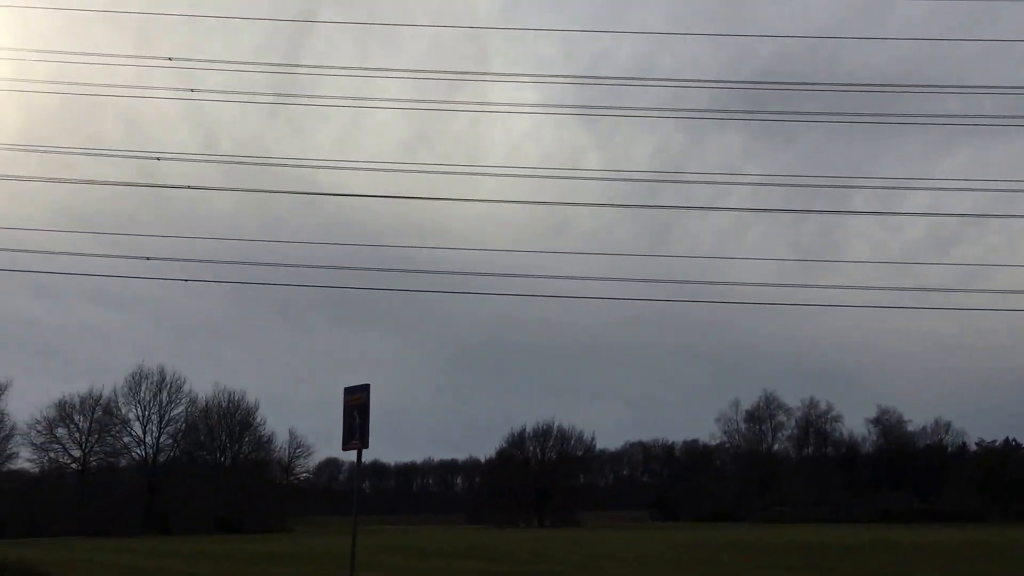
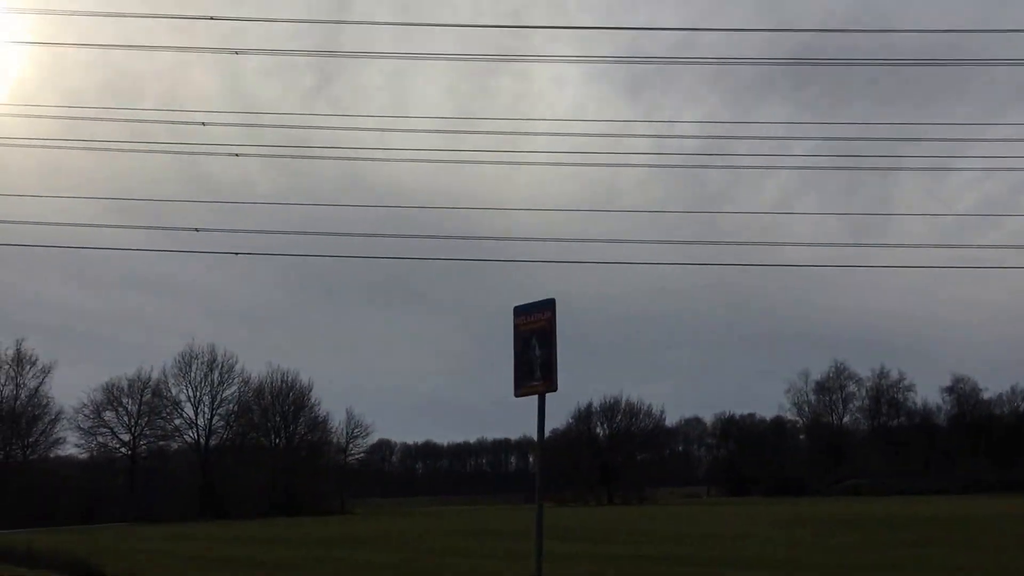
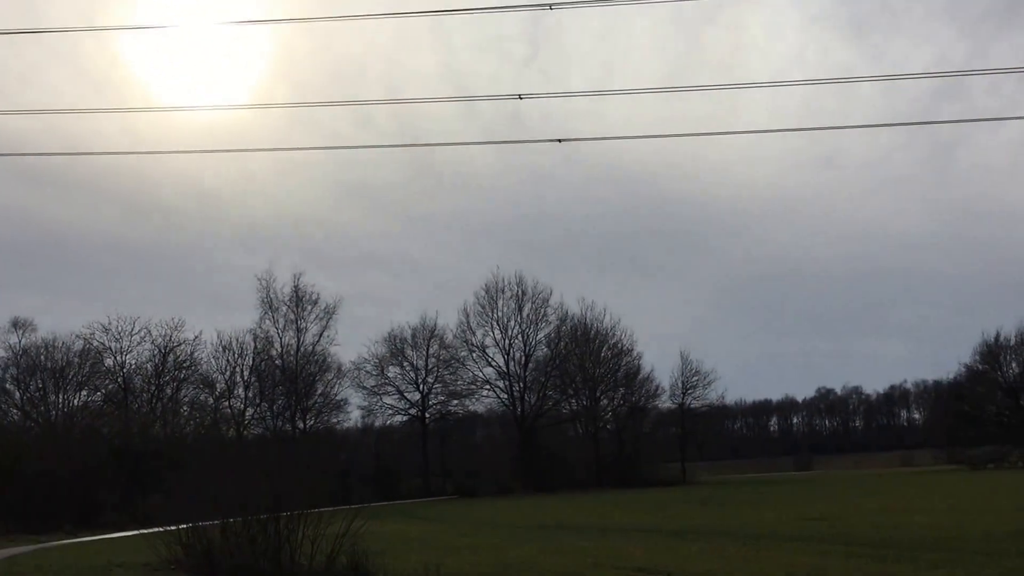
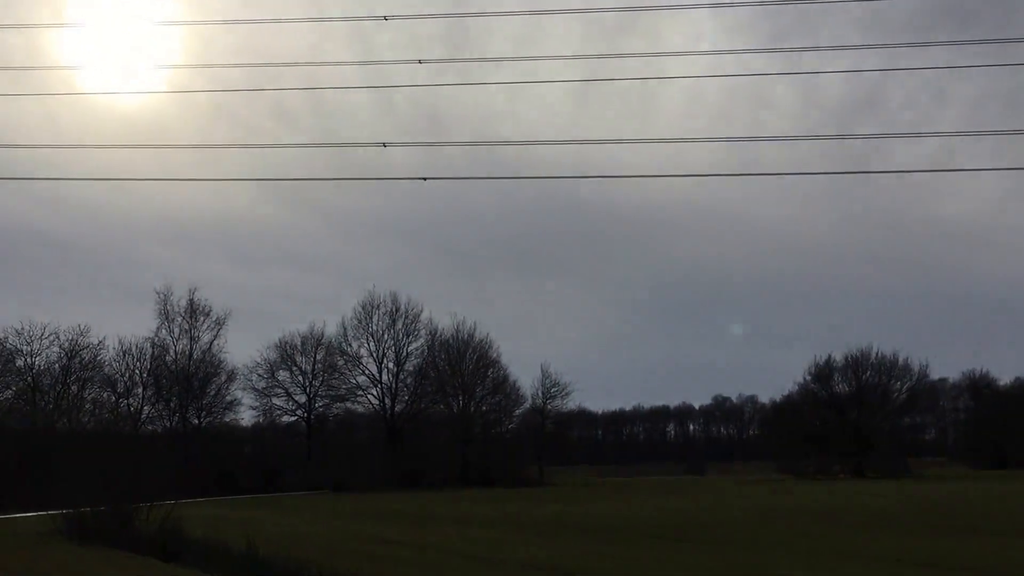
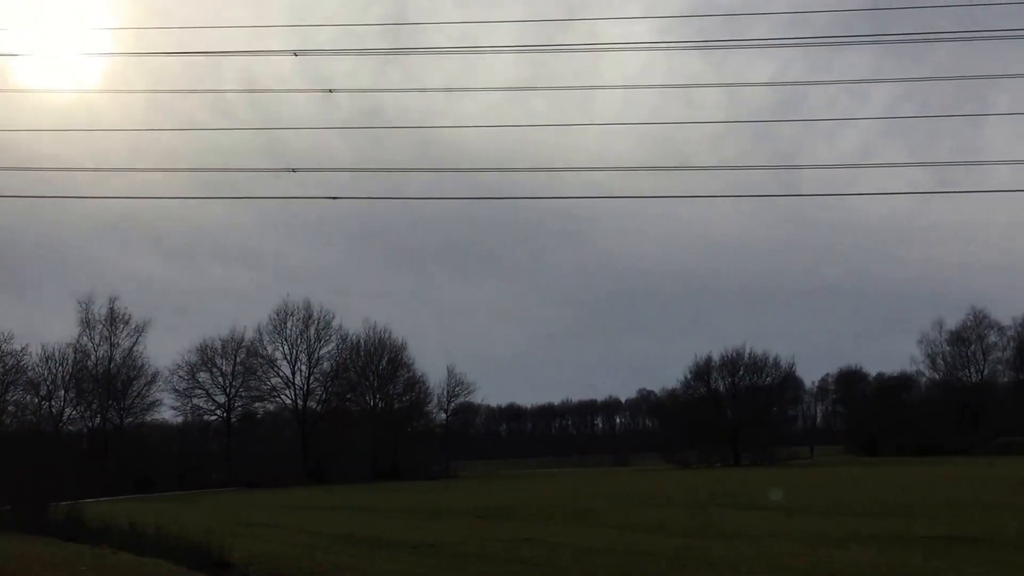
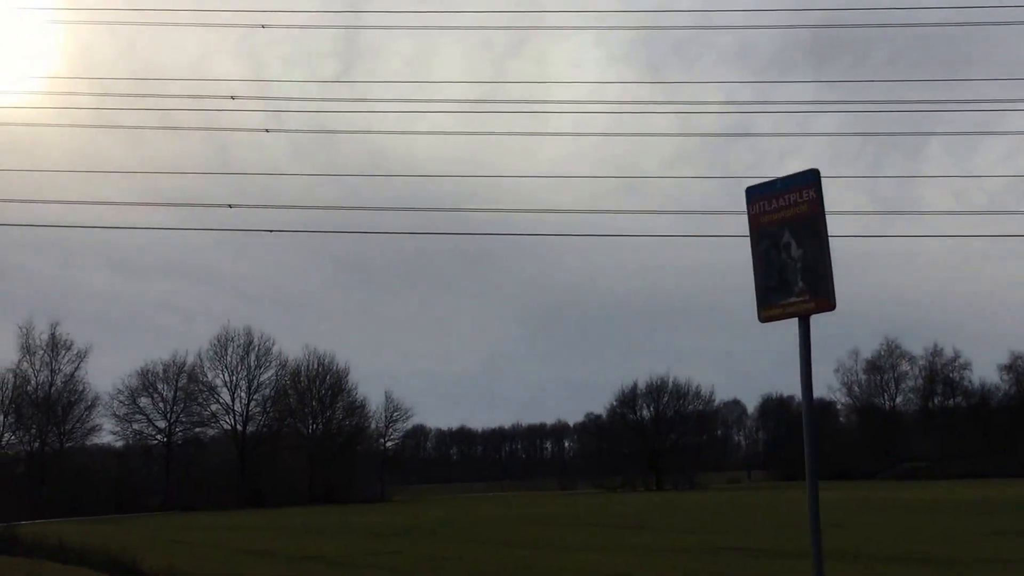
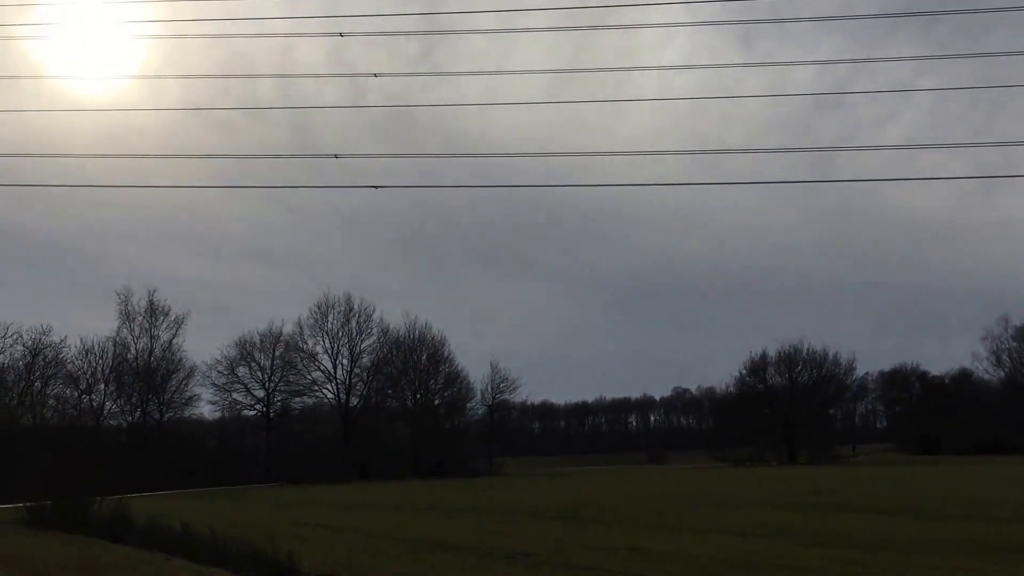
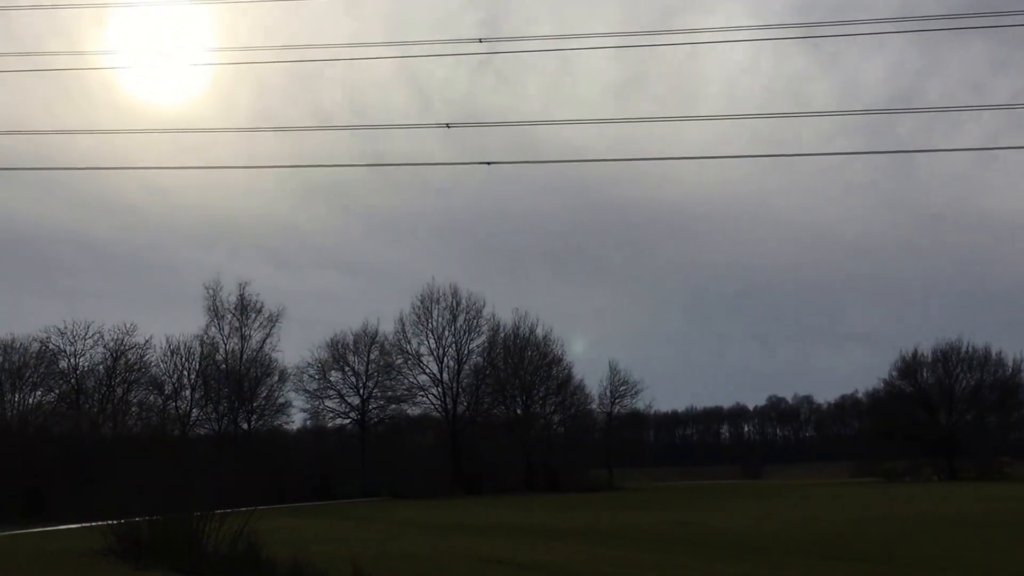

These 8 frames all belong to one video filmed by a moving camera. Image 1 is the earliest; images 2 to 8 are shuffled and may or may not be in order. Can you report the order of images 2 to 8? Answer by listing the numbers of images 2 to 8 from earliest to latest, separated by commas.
2, 6, 5, 7, 4, 8, 3
